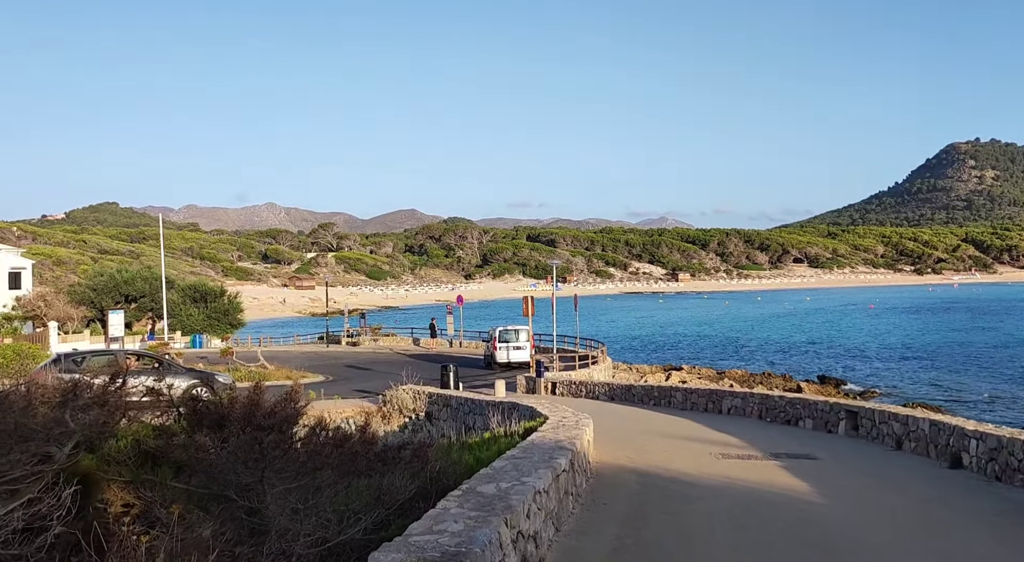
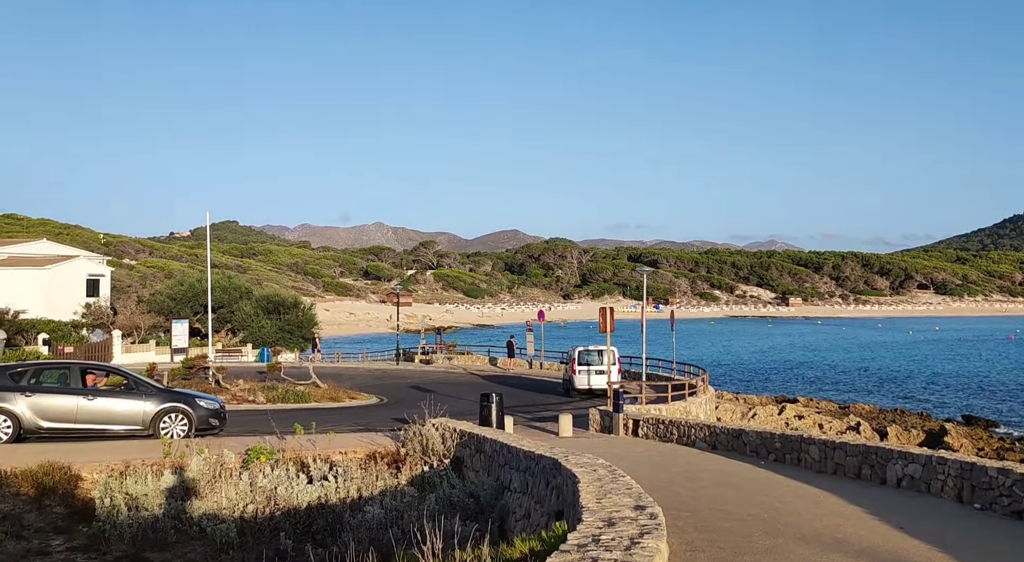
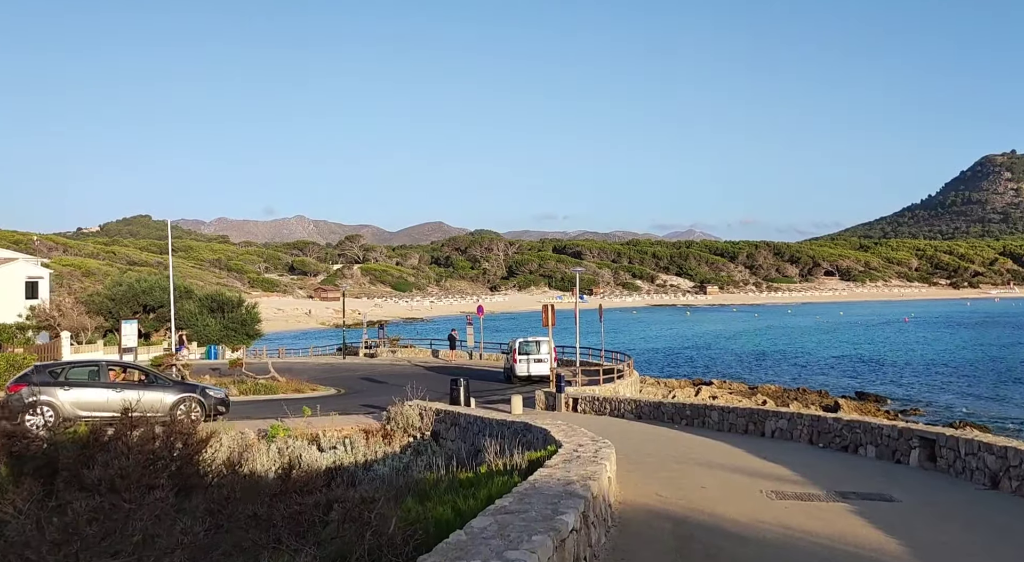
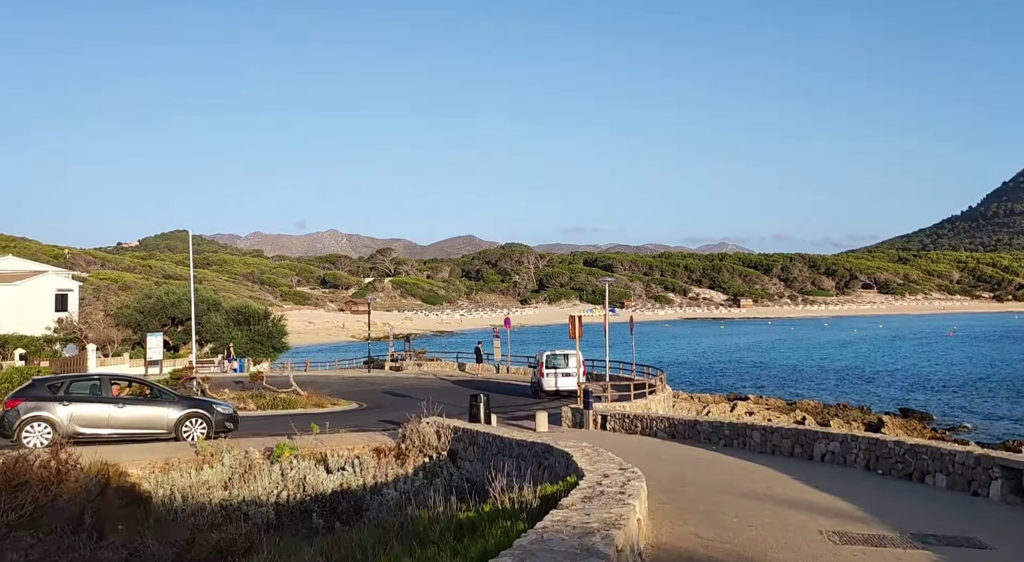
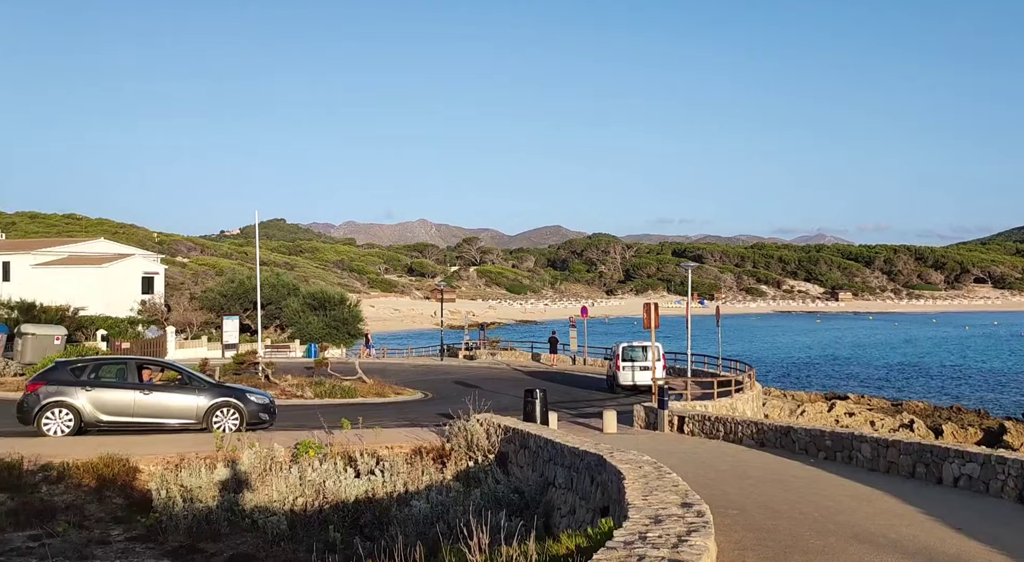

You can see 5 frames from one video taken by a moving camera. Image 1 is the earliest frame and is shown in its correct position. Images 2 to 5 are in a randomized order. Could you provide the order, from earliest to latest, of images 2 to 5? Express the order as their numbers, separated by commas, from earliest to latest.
3, 4, 2, 5
